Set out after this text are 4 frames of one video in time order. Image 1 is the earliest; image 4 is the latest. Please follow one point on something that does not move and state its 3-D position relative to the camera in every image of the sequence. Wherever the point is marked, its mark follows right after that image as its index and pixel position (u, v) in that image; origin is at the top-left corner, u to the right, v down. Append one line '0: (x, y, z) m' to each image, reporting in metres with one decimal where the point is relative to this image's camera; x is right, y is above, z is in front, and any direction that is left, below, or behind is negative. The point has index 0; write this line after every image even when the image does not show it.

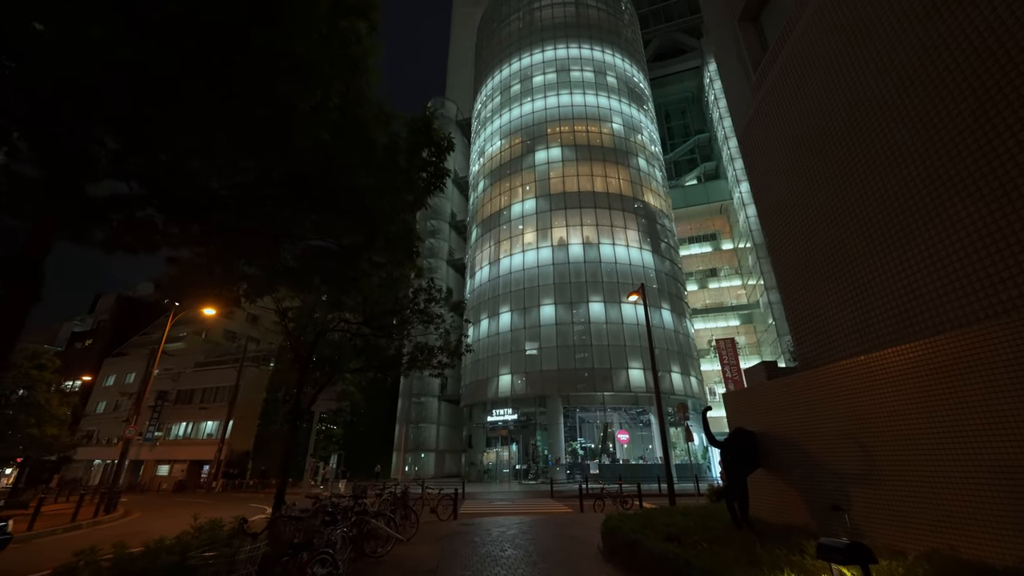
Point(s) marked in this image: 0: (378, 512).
0: (-3.0, -4.9, +9.2) m
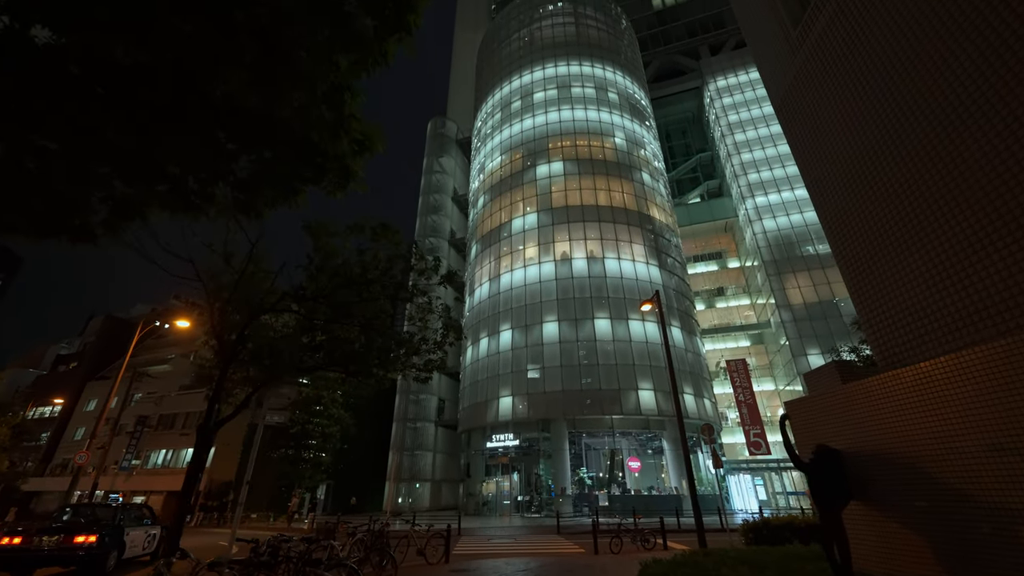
0: (-2.9, -4.7, +7.2) m
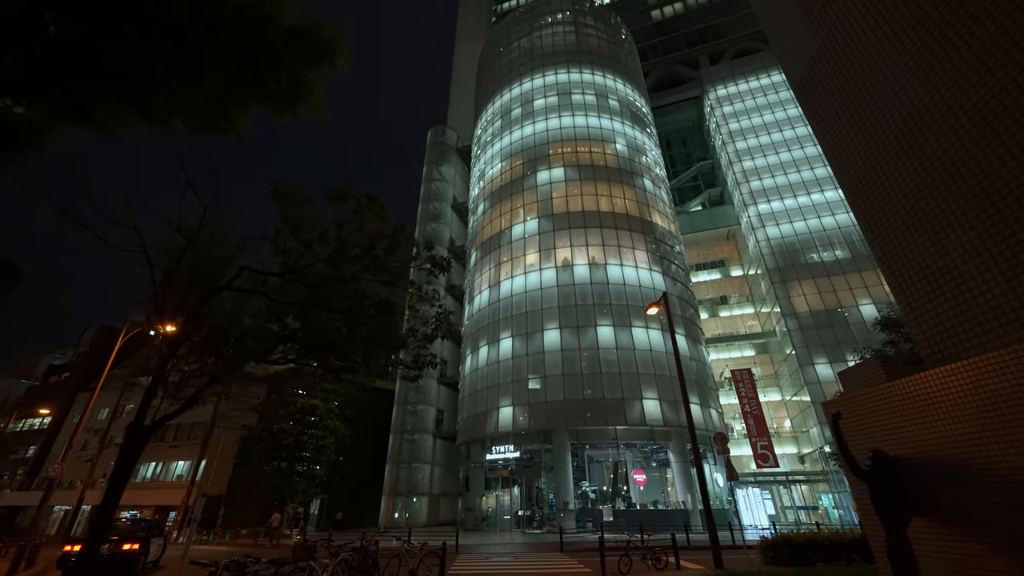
0: (-2.9, -4.5, +6.3) m
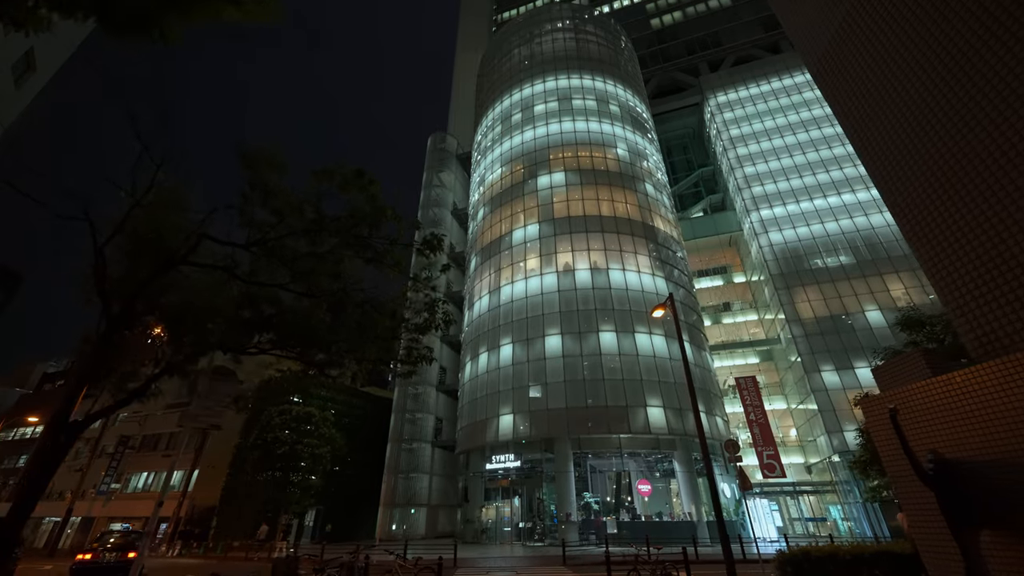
0: (-2.9, -4.3, +5.7) m
